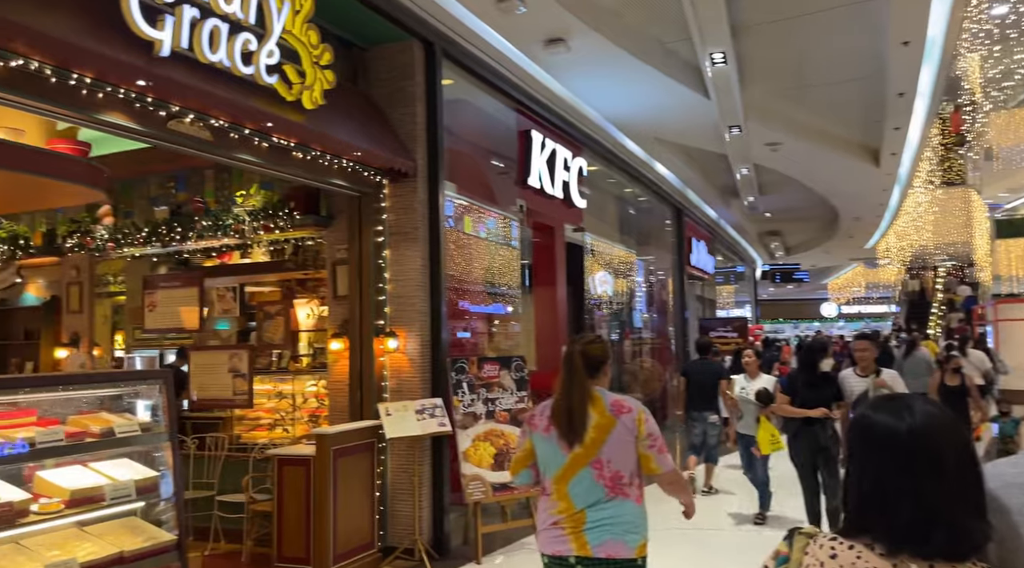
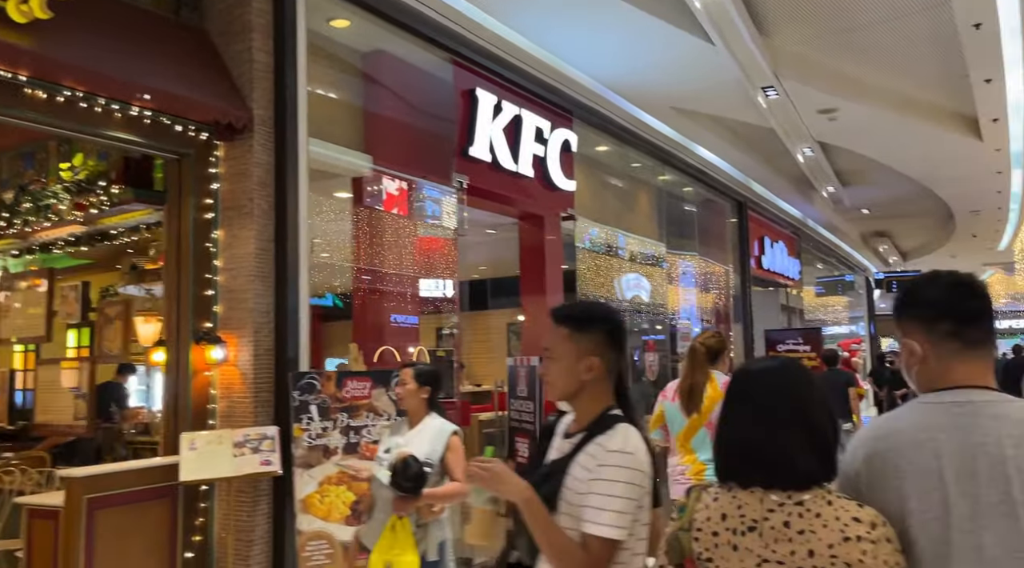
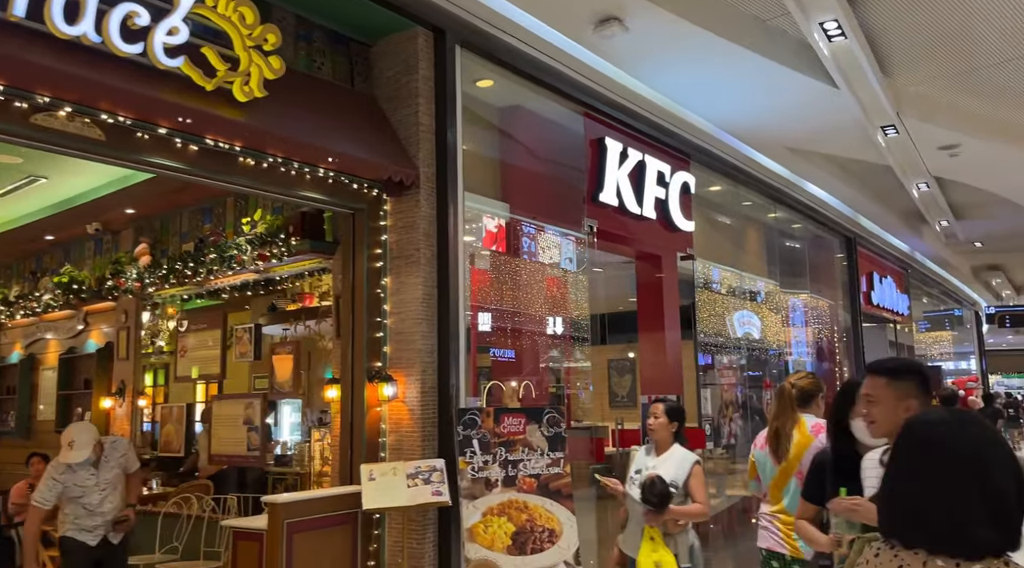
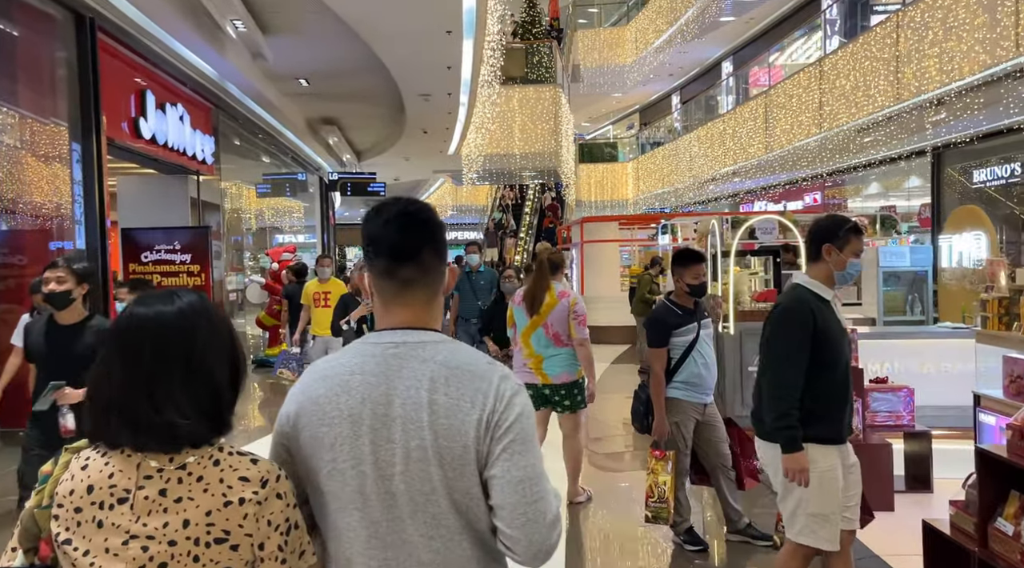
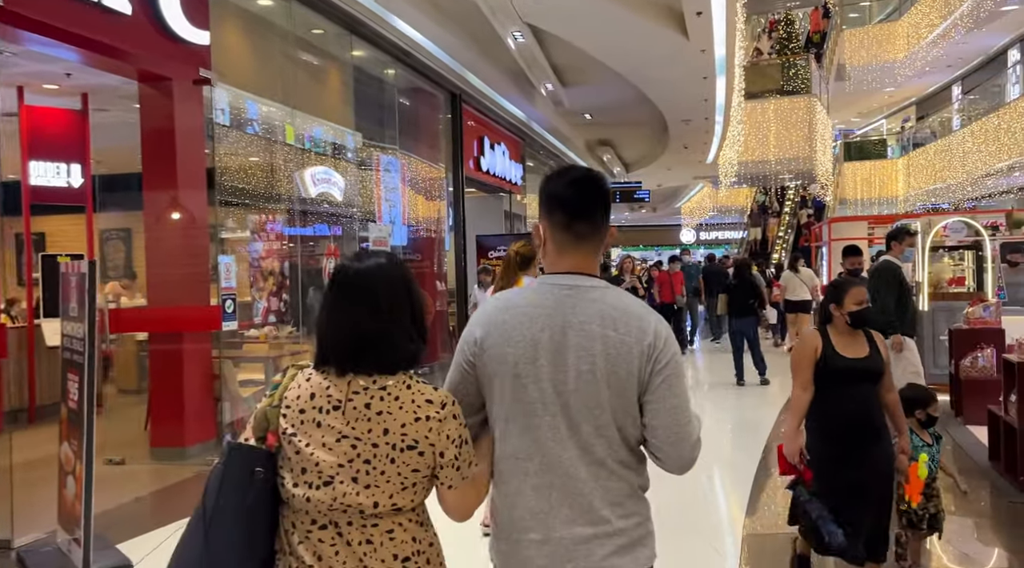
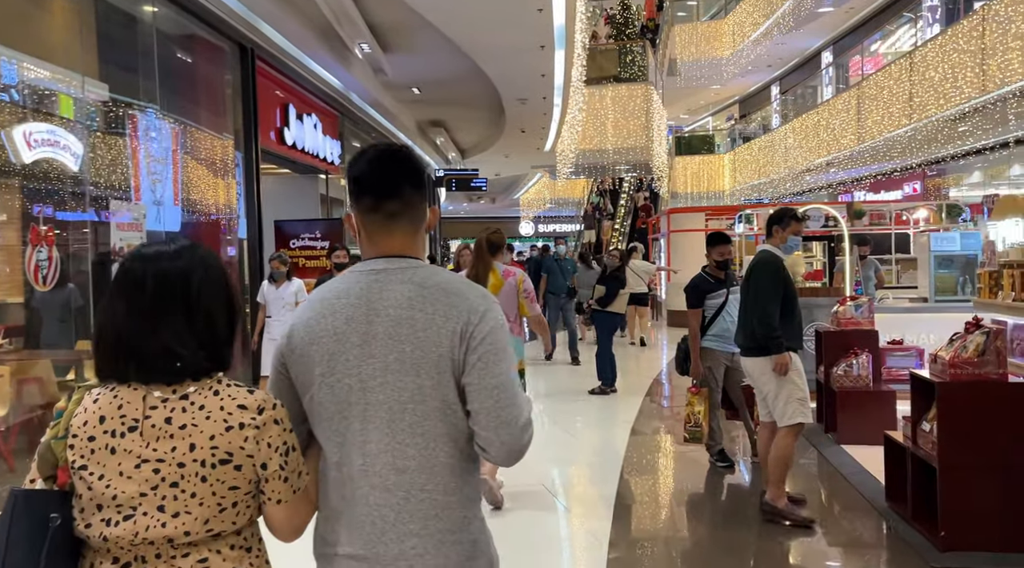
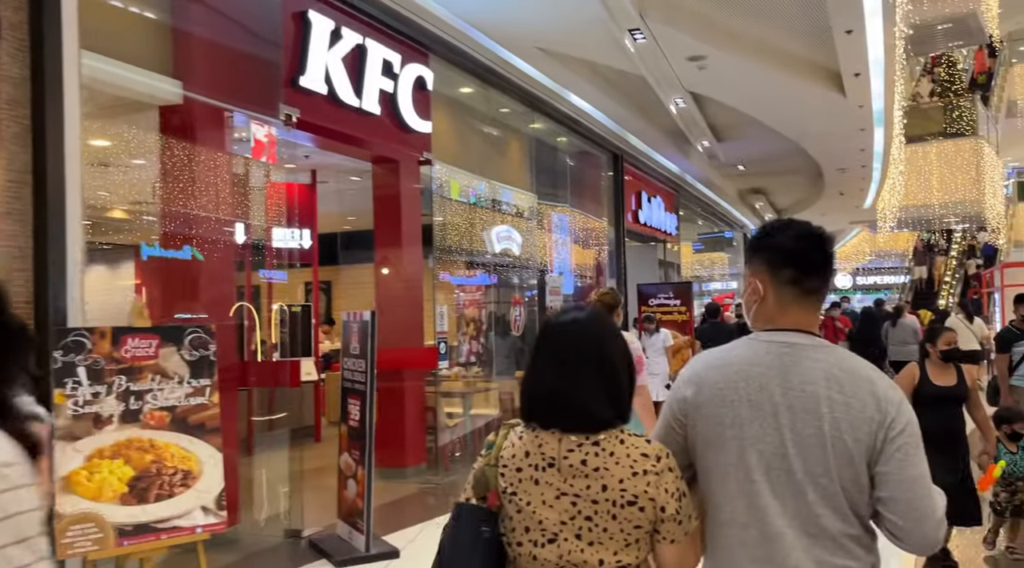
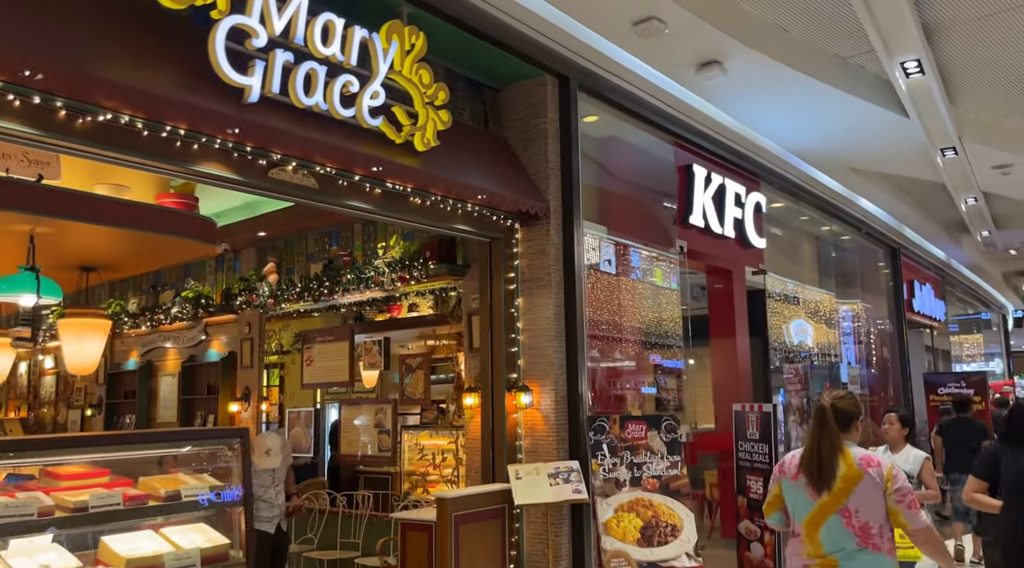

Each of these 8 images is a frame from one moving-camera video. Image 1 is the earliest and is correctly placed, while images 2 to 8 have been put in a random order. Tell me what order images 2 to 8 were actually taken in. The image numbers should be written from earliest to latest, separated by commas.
8, 3, 2, 7, 5, 6, 4
